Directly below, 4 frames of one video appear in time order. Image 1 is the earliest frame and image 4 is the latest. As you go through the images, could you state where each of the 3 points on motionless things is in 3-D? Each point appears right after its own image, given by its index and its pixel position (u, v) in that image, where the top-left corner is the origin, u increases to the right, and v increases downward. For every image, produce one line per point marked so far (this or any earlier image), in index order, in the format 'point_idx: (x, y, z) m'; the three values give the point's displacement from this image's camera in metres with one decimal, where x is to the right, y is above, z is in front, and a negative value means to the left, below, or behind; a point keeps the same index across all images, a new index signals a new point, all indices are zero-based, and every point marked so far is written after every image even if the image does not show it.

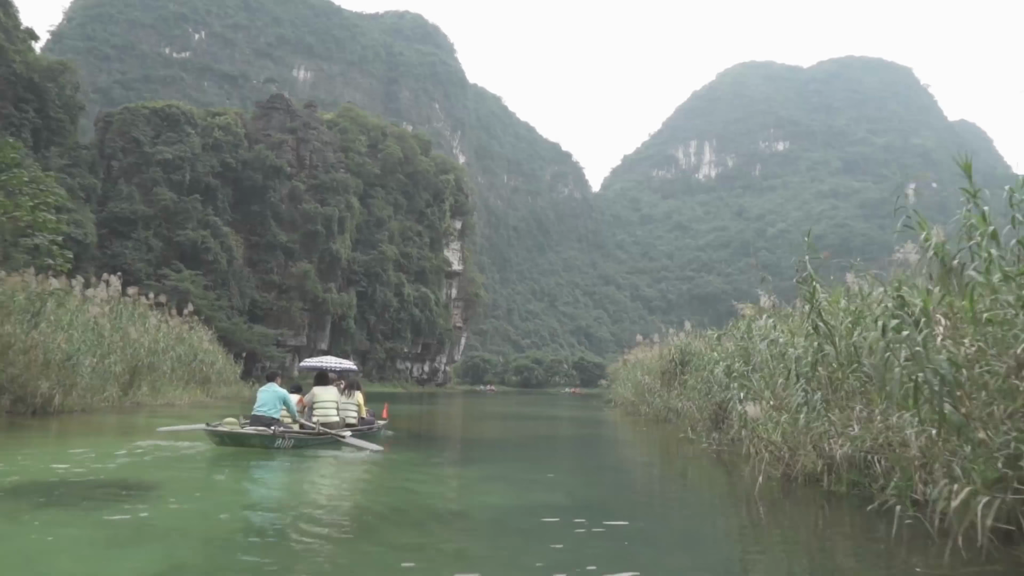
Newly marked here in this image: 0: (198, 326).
0: (-6.6, -0.8, +16.1) m
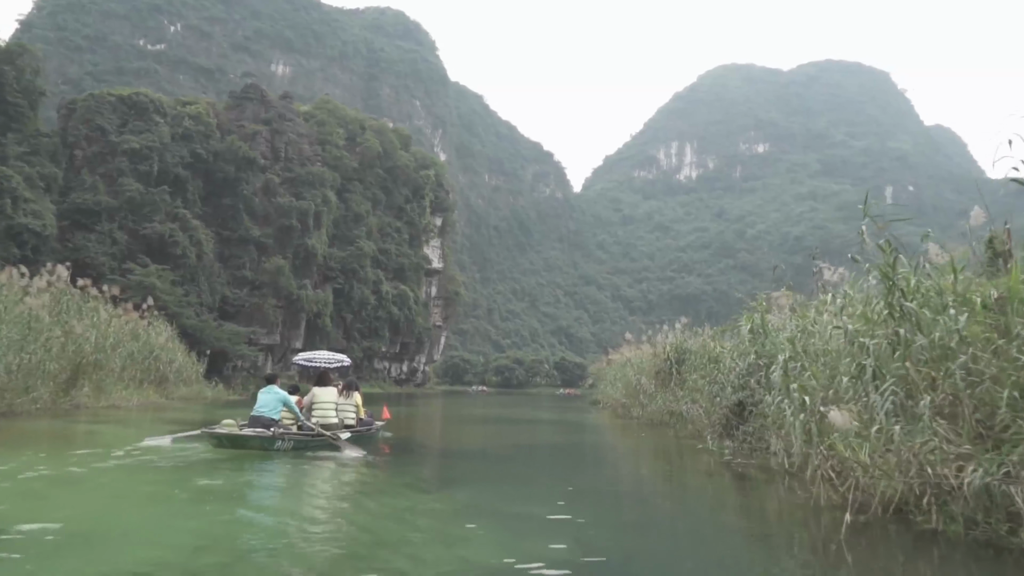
0: (-7.0, -0.7, +15.0) m
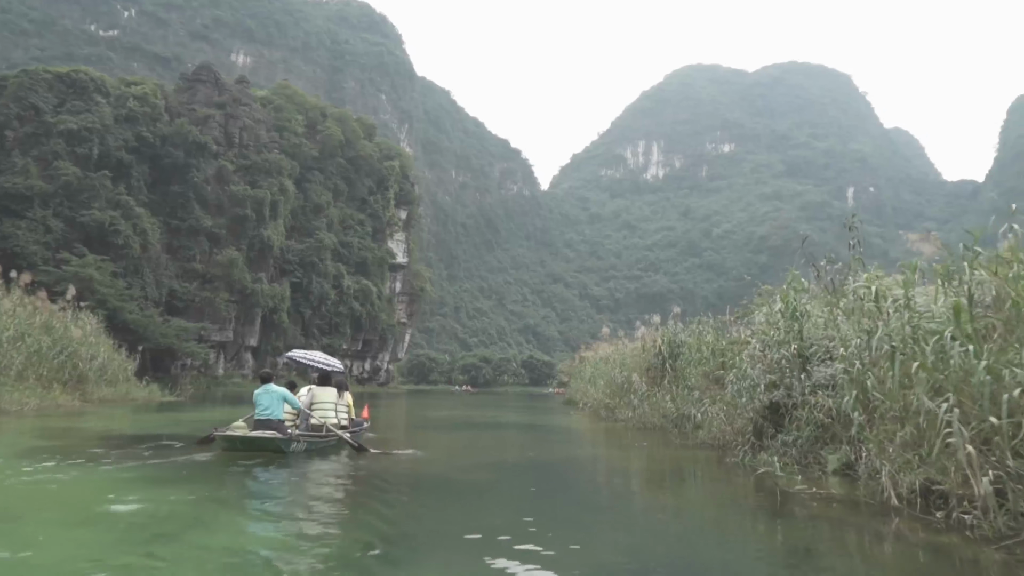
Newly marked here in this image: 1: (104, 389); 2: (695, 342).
0: (-7.5, -0.5, +13.3) m
1: (-6.7, -1.7, +12.6) m
2: (+2.0, -0.6, +8.3) m
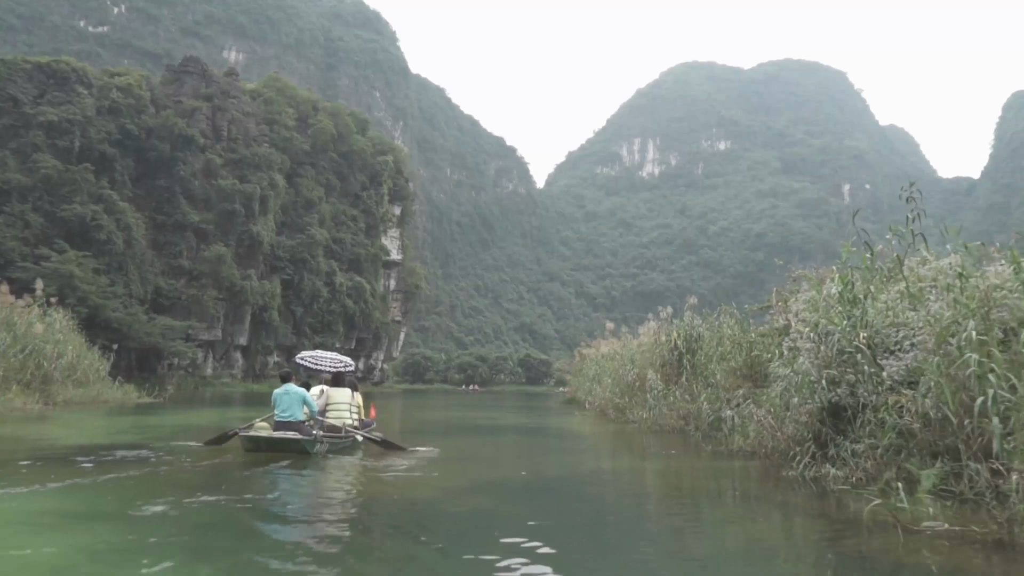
0: (-7.5, -0.4, +12.4) m
1: (-6.7, -1.6, +11.7) m
2: (+2.0, -0.4, +7.5) m
